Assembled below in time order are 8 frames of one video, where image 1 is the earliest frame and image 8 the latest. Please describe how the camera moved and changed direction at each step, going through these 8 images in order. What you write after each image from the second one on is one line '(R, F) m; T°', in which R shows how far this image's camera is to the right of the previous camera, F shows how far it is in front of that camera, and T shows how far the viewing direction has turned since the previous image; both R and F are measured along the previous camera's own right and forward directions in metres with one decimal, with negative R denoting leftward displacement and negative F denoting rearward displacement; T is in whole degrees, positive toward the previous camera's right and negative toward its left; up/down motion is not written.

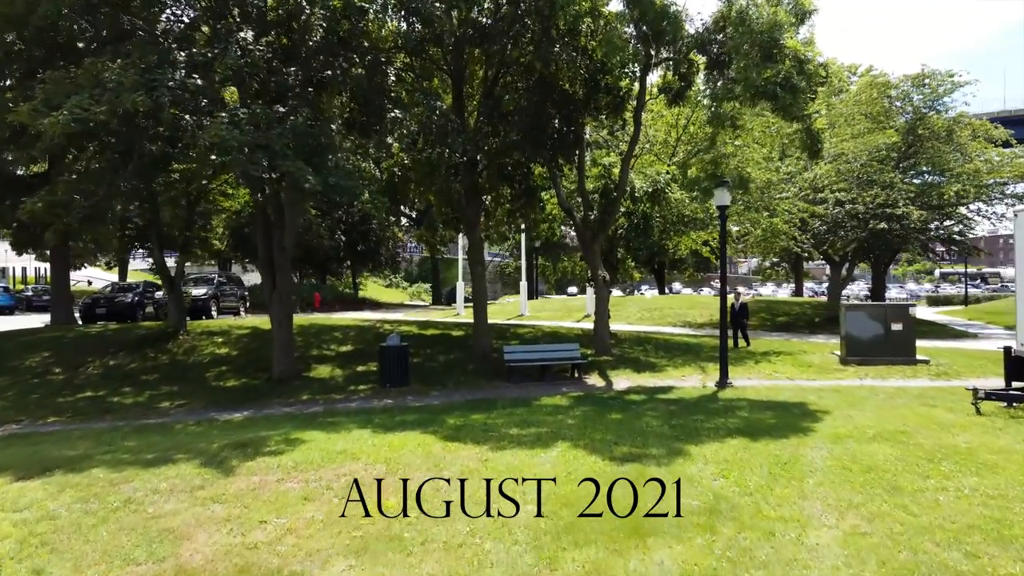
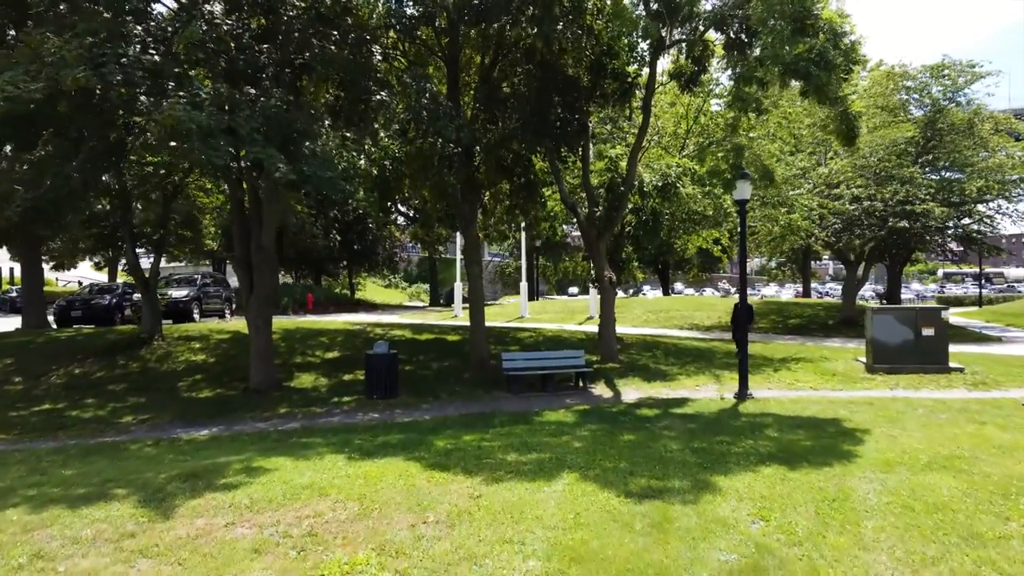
(0.0, +1.3) m; 0°
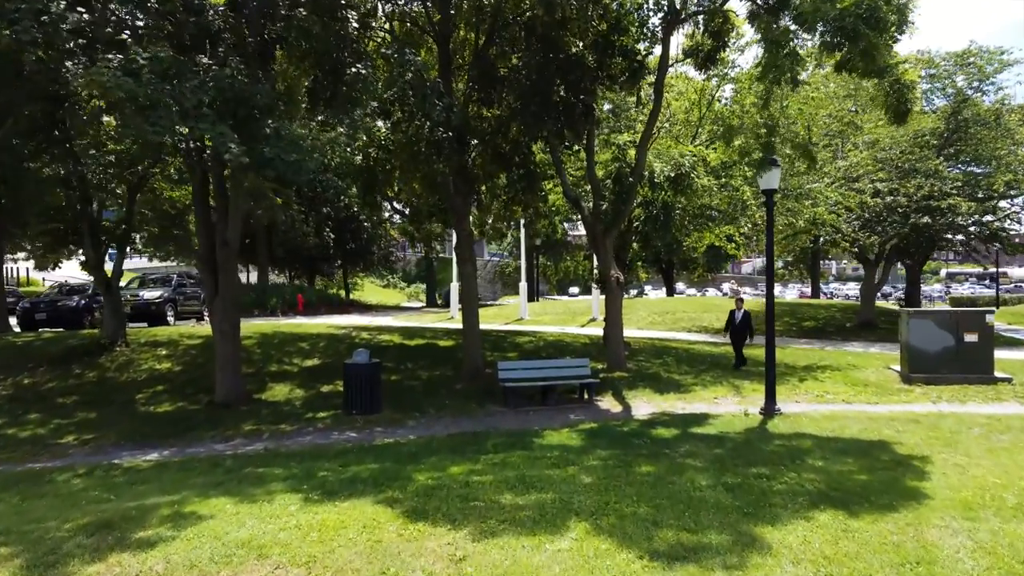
(+0.1, +1.5) m; 0°
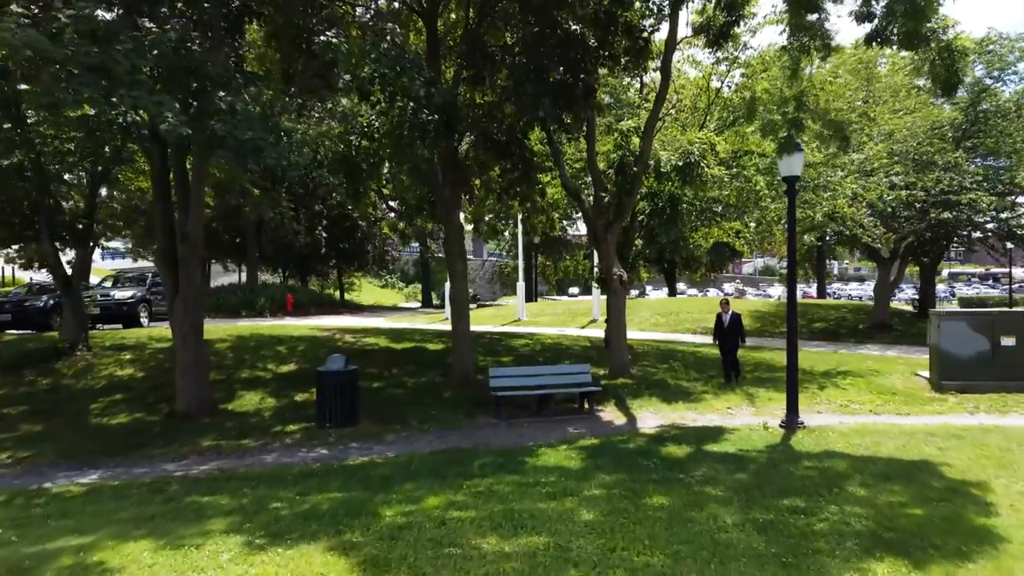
(+0.1, +1.2) m; 0°
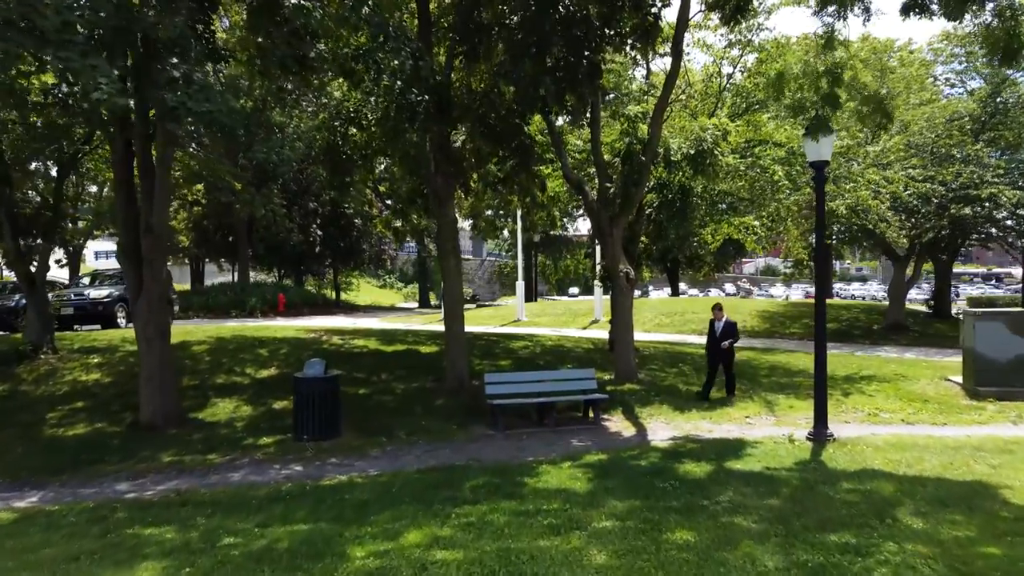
(0.0, +1.0) m; 0°
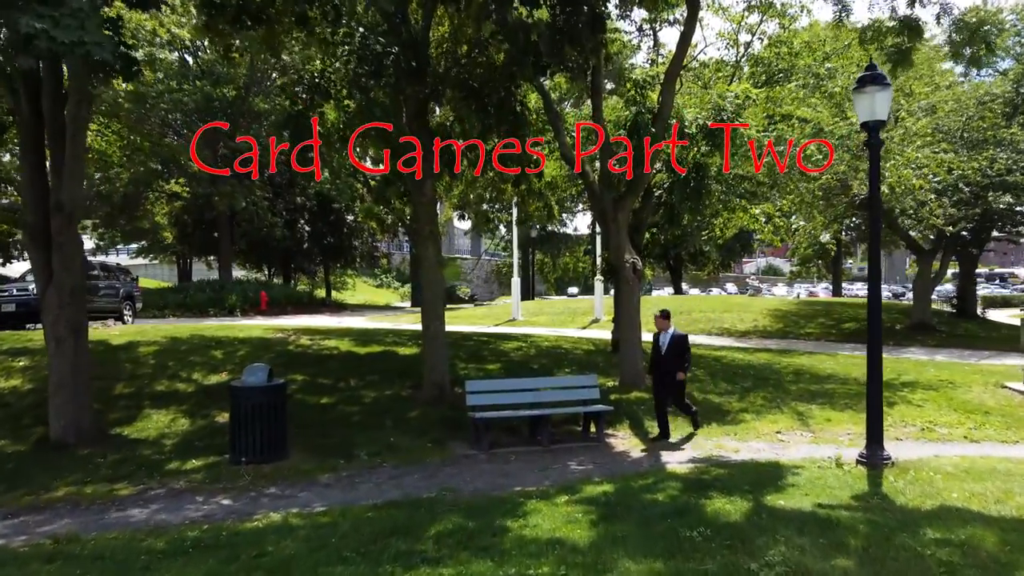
(+0.2, +1.8) m; 0°
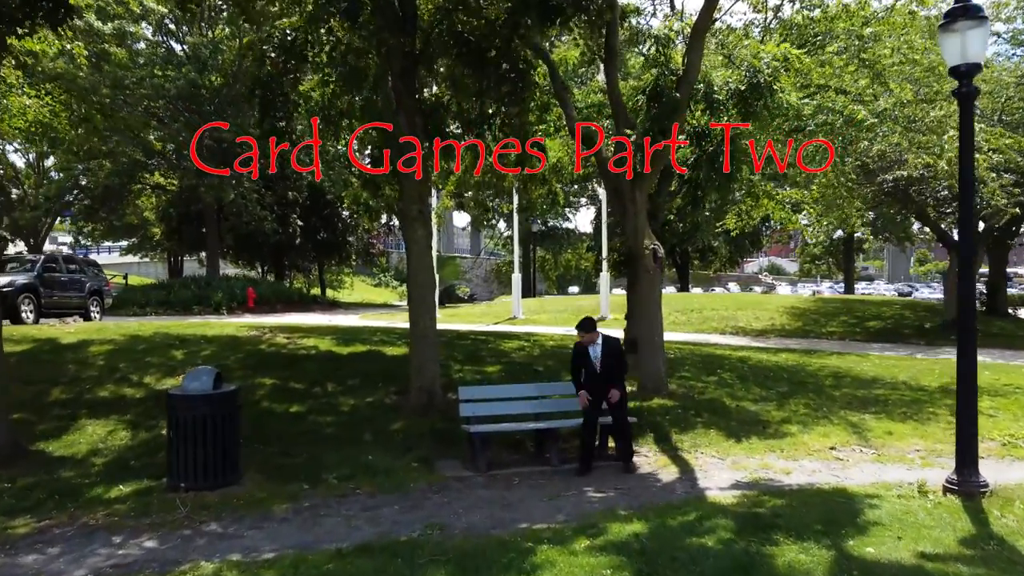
(0.0, +1.5) m; 0°
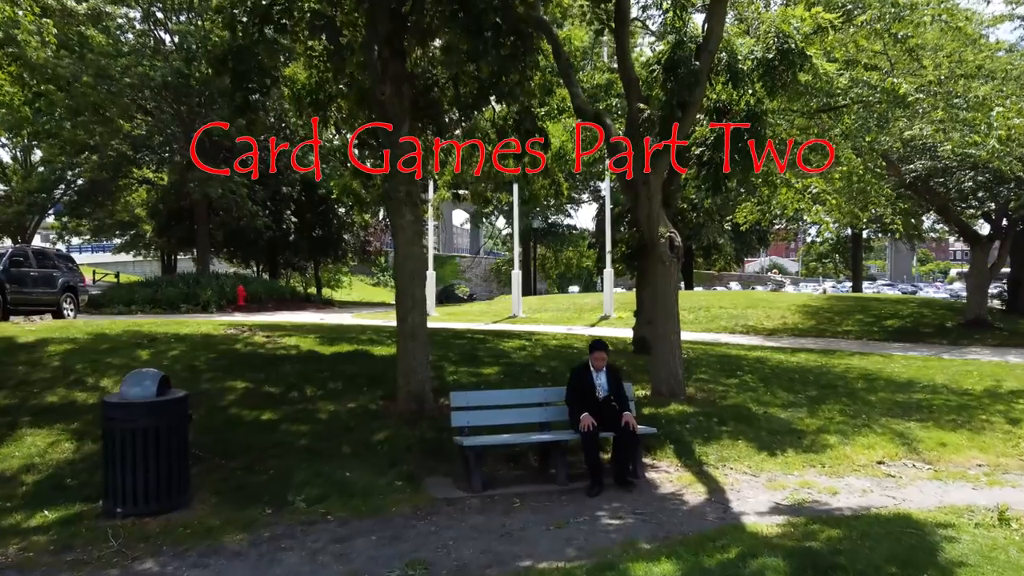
(0.0, +1.0) m; 0°
